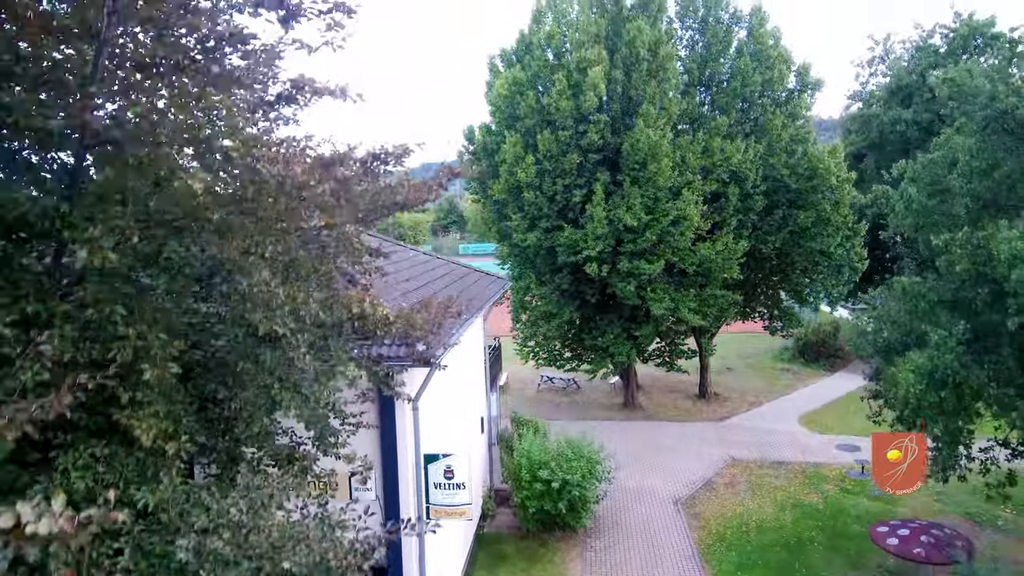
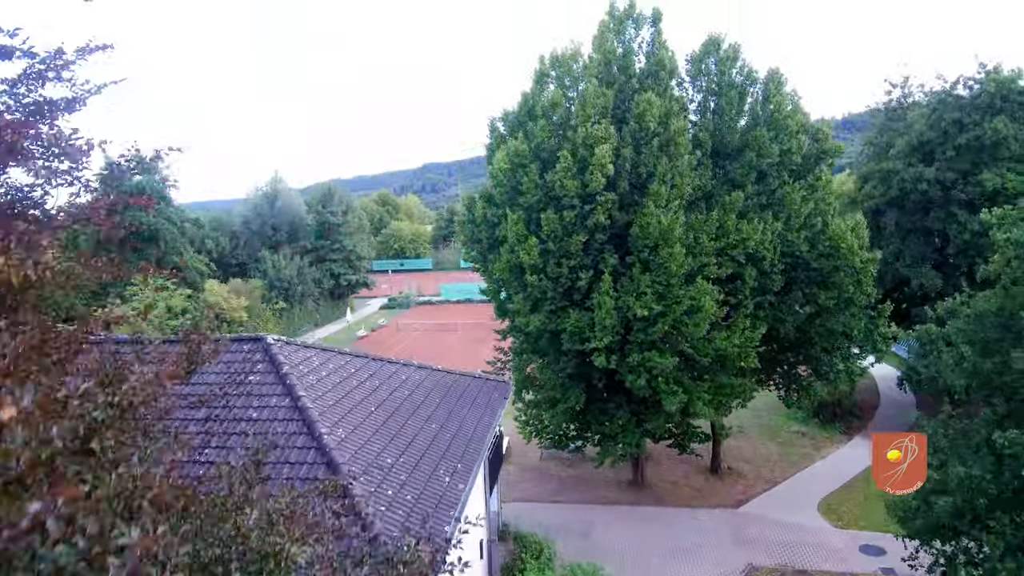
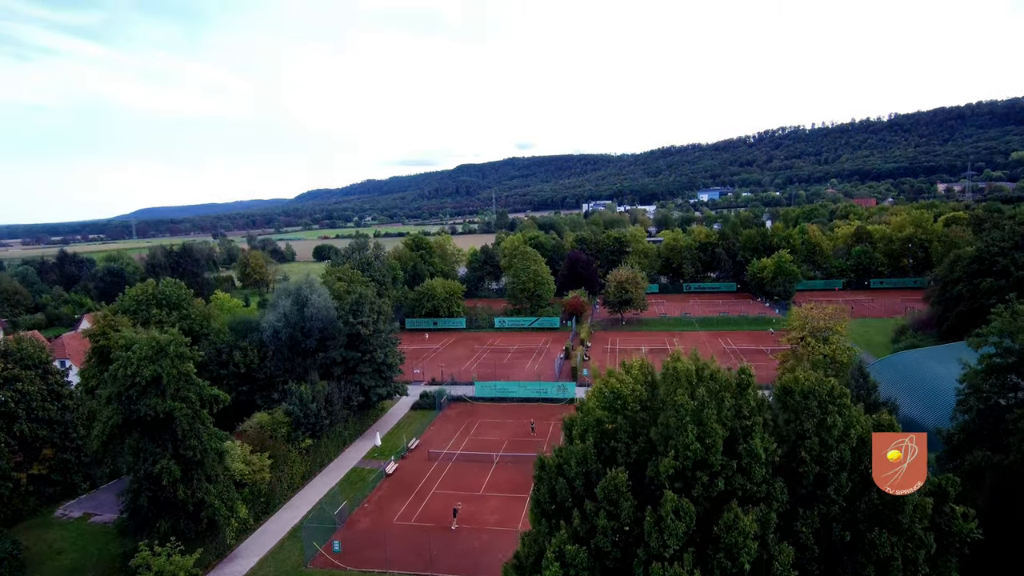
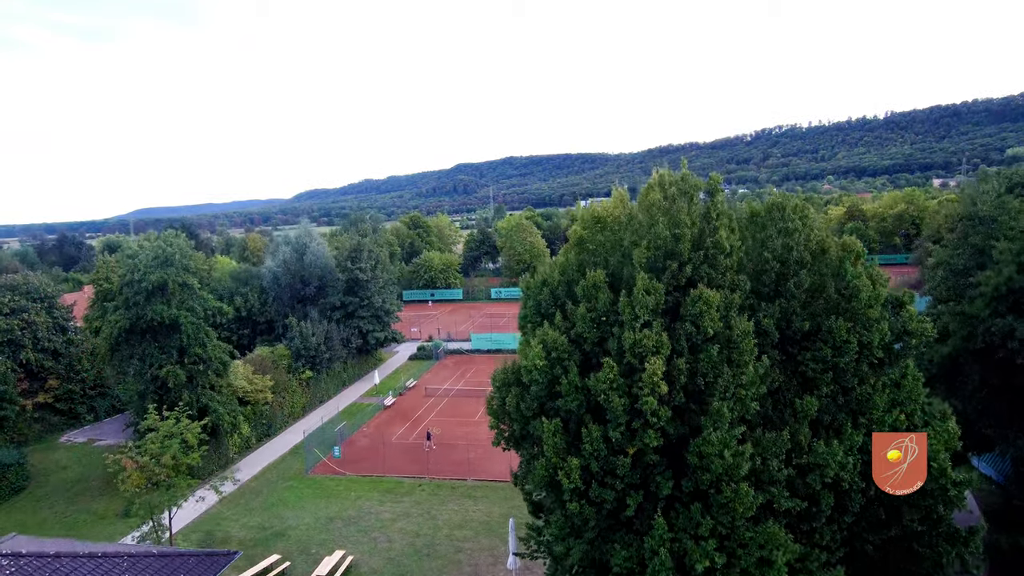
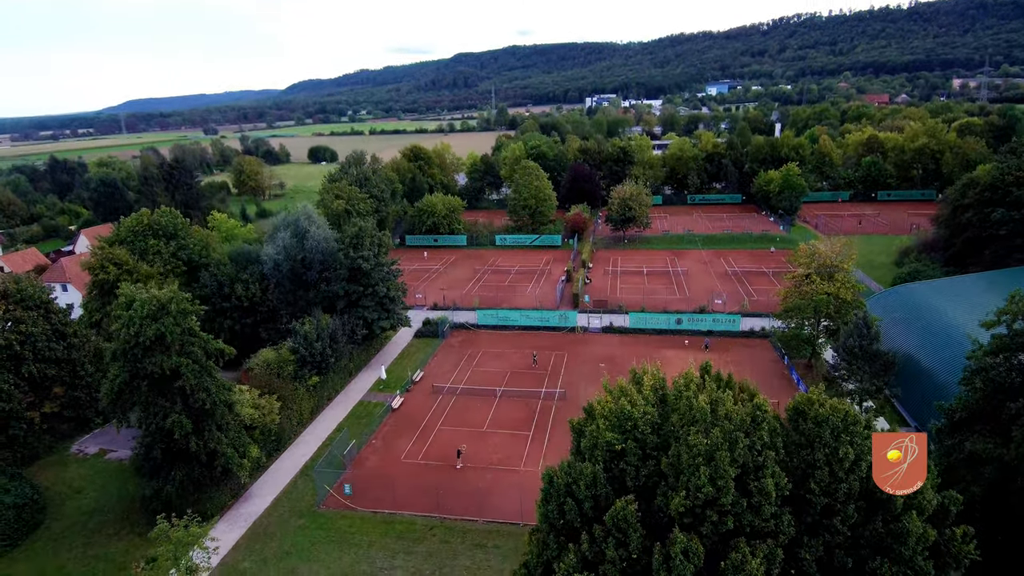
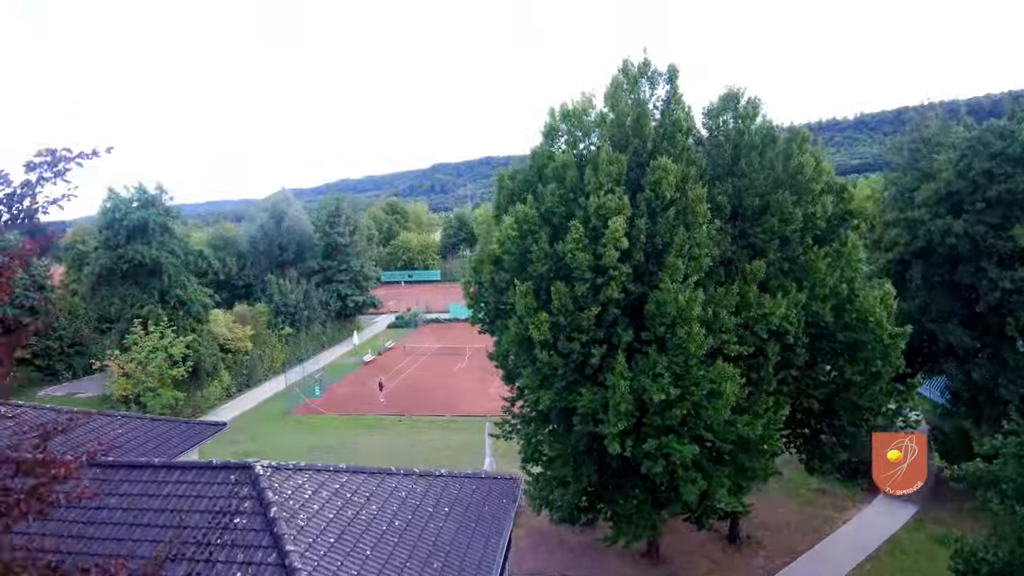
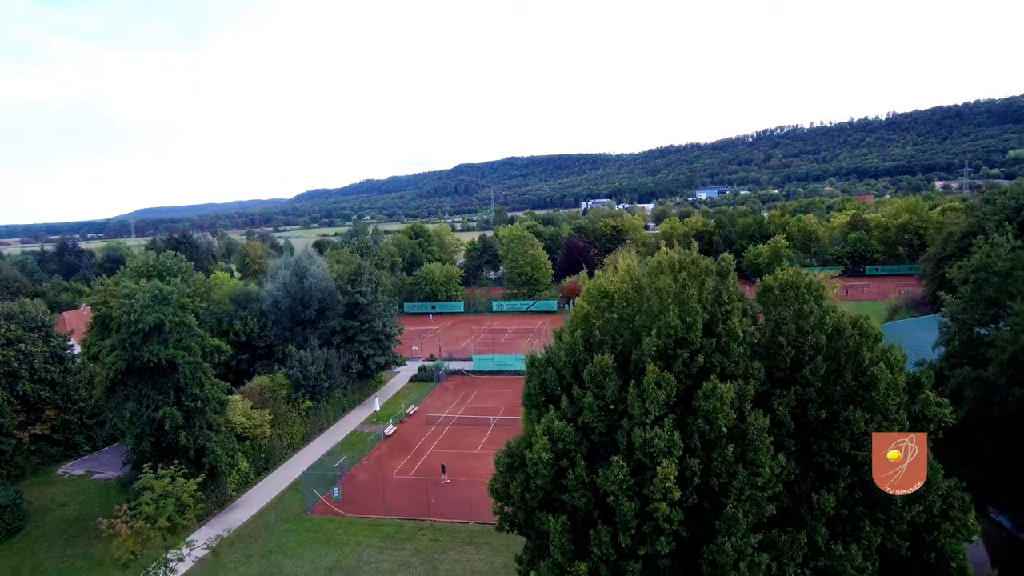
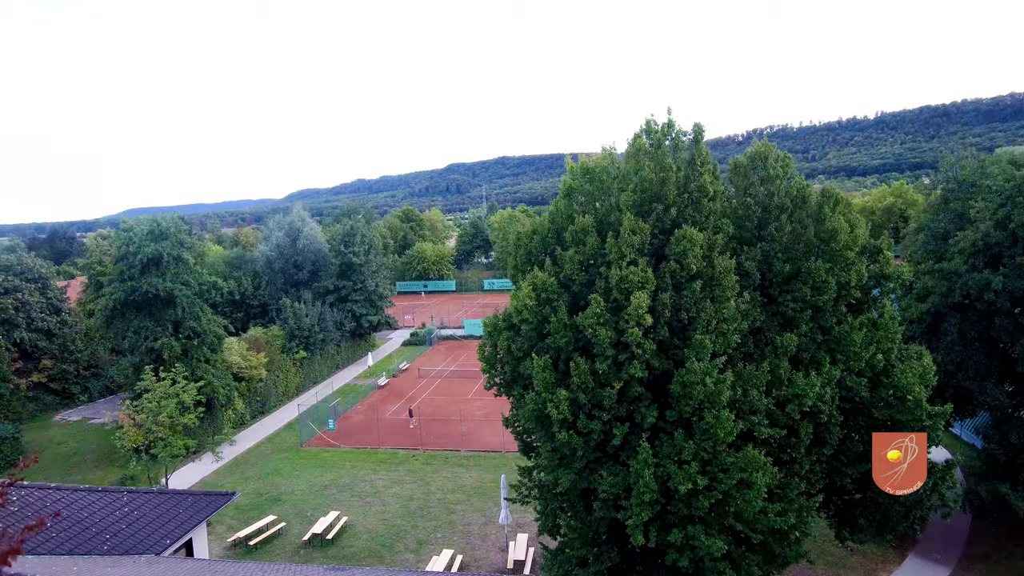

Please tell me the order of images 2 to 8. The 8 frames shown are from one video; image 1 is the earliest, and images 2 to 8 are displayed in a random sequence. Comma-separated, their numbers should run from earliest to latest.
2, 6, 8, 4, 7, 3, 5
